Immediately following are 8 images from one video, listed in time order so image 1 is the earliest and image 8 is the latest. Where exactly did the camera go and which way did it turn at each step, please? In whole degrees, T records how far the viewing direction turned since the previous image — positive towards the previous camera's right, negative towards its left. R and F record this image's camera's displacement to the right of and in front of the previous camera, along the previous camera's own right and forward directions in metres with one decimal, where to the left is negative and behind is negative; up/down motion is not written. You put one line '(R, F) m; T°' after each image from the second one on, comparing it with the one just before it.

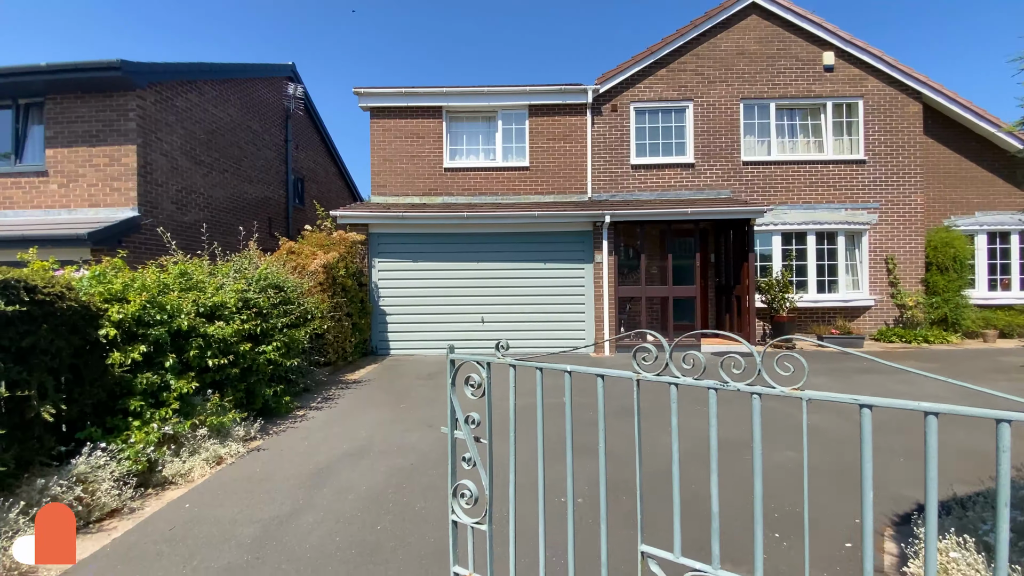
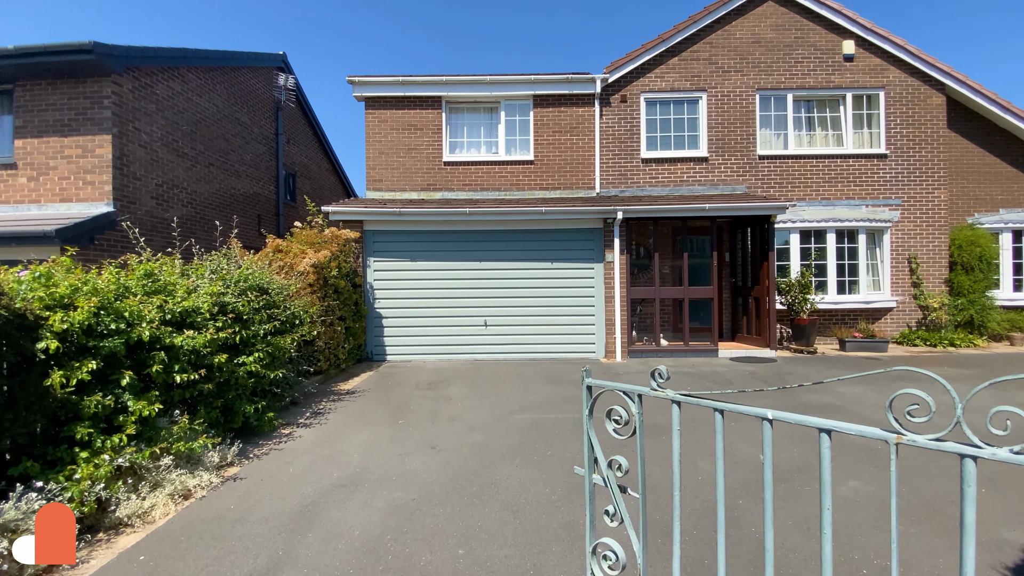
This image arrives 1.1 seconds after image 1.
(-0.2, +0.6) m; +1°
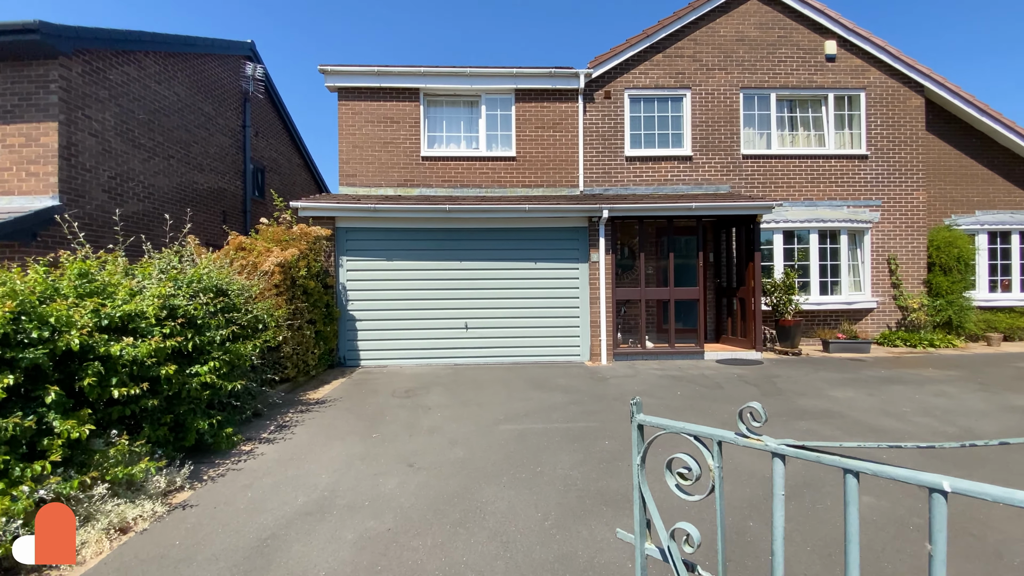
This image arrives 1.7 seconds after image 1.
(-0.1, +0.4) m; +3°
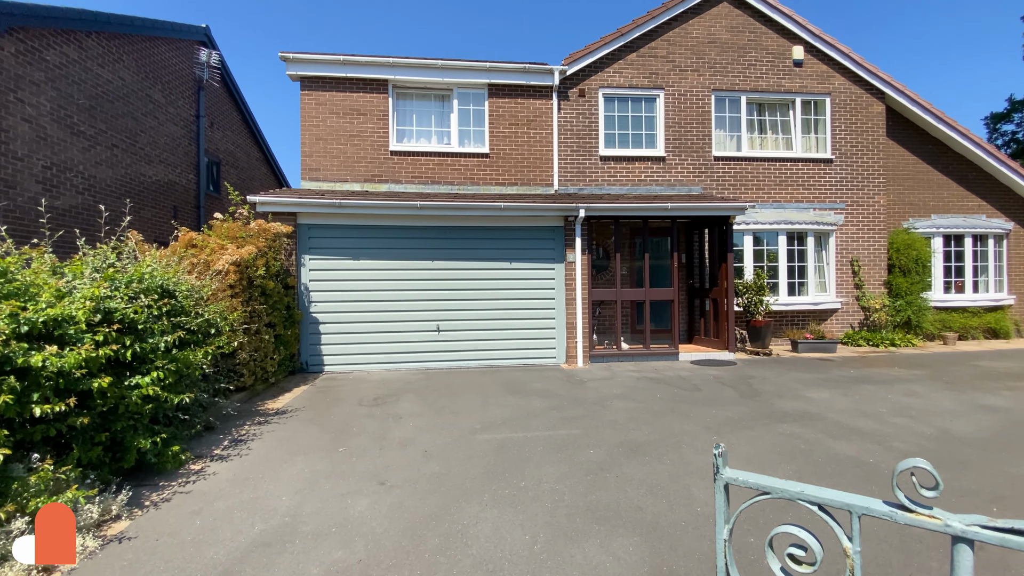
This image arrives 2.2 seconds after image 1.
(-0.1, +0.3) m; +4°
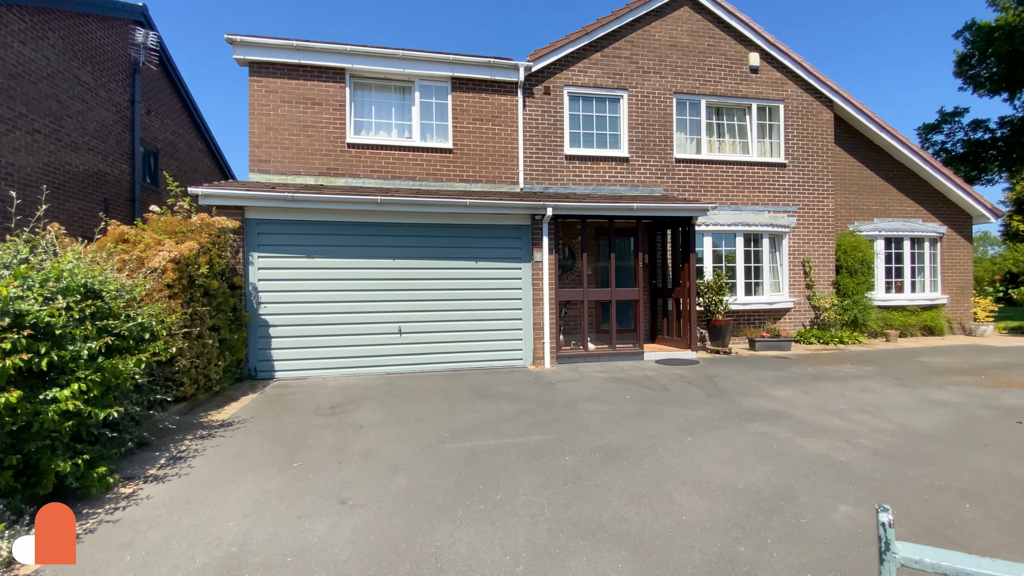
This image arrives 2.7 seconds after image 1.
(-0.1, +0.2) m; +5°
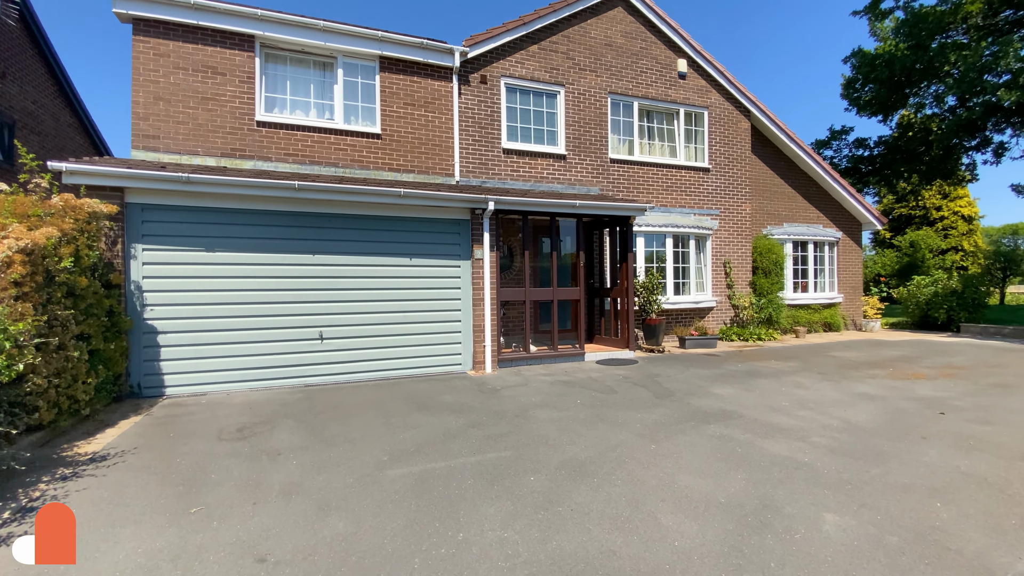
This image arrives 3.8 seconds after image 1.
(-0.3, +0.5) m; +10°
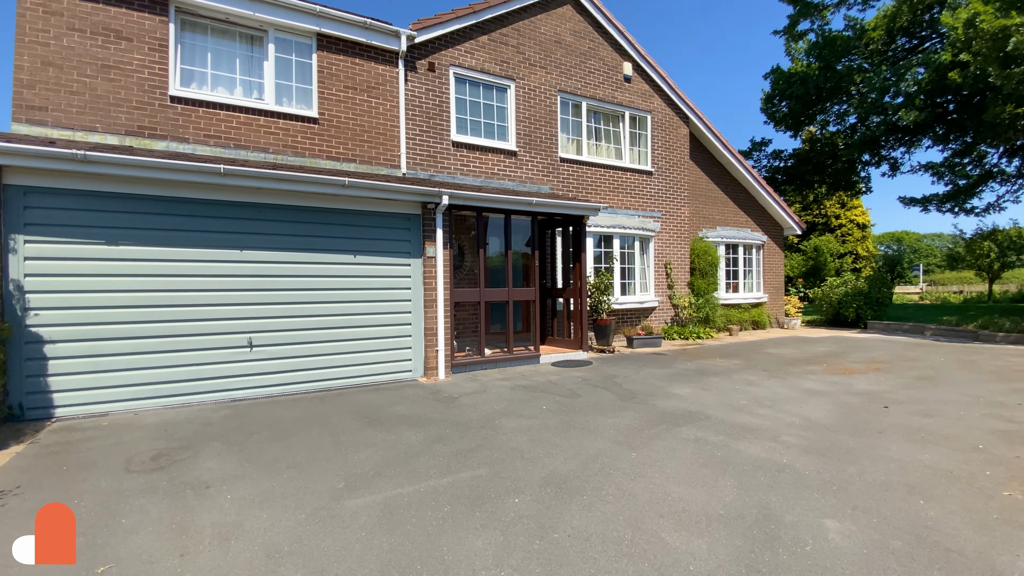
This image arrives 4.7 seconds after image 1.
(-0.3, +0.4) m; +8°
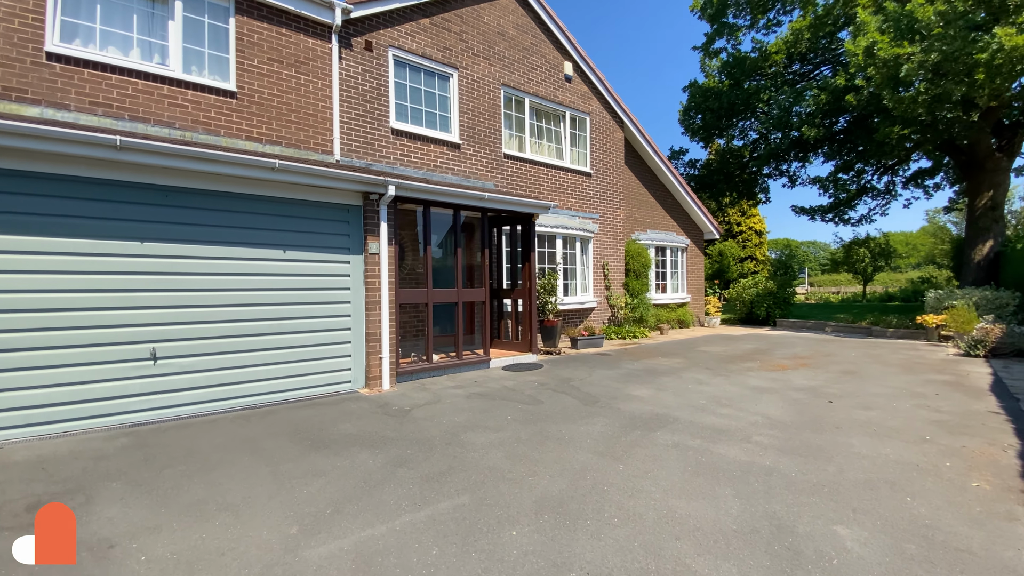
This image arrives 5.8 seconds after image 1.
(-0.5, +0.5) m; +10°
